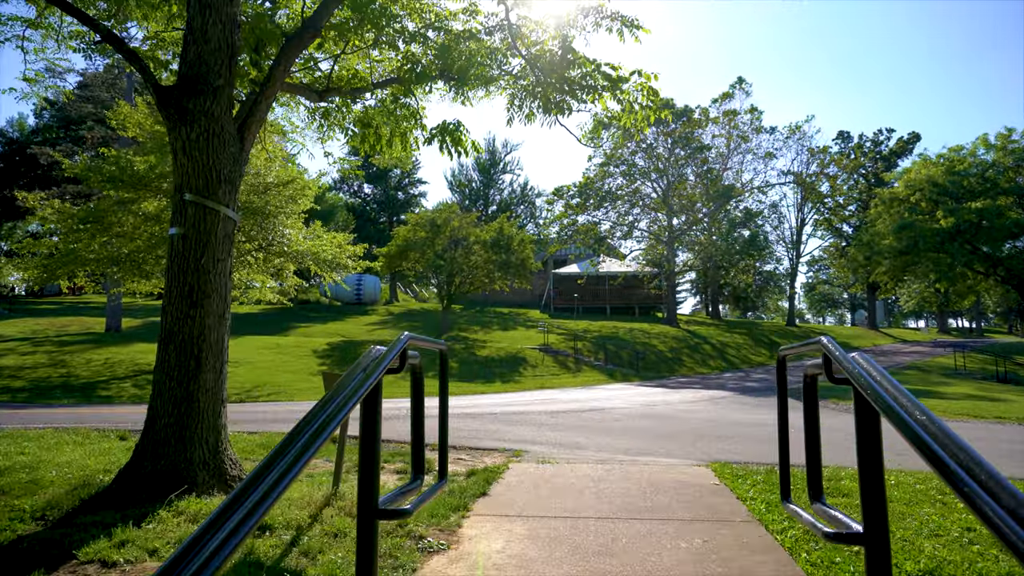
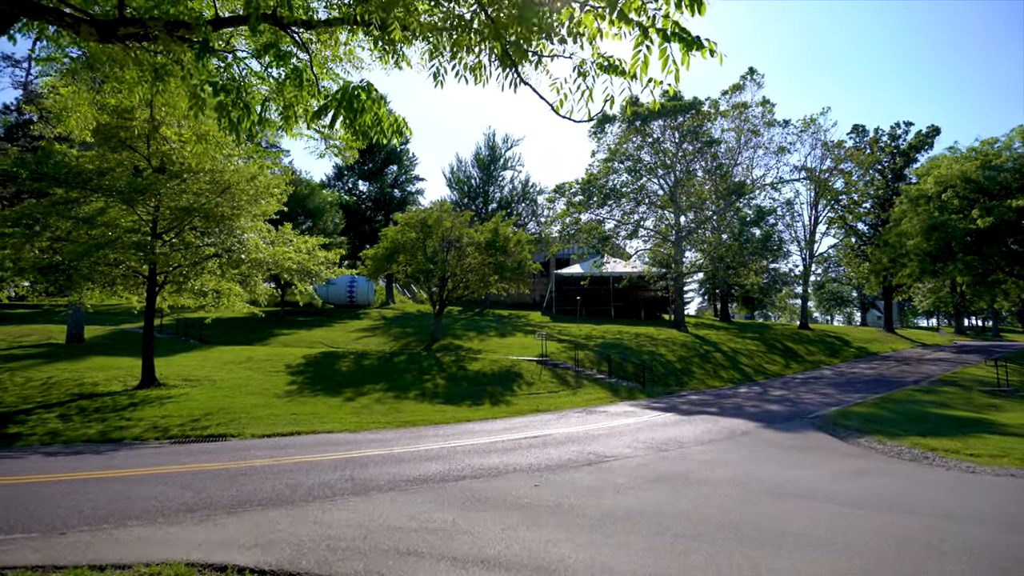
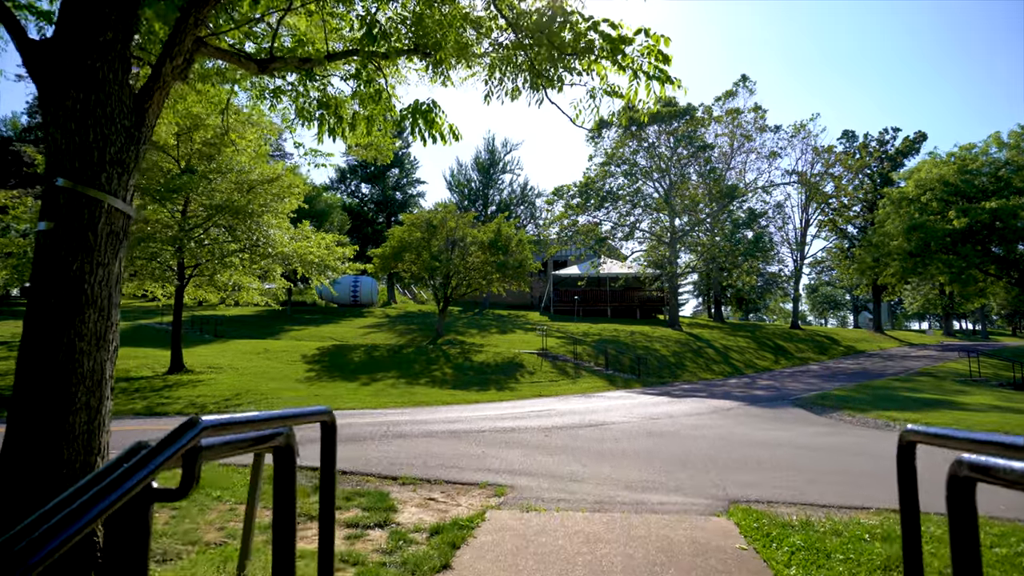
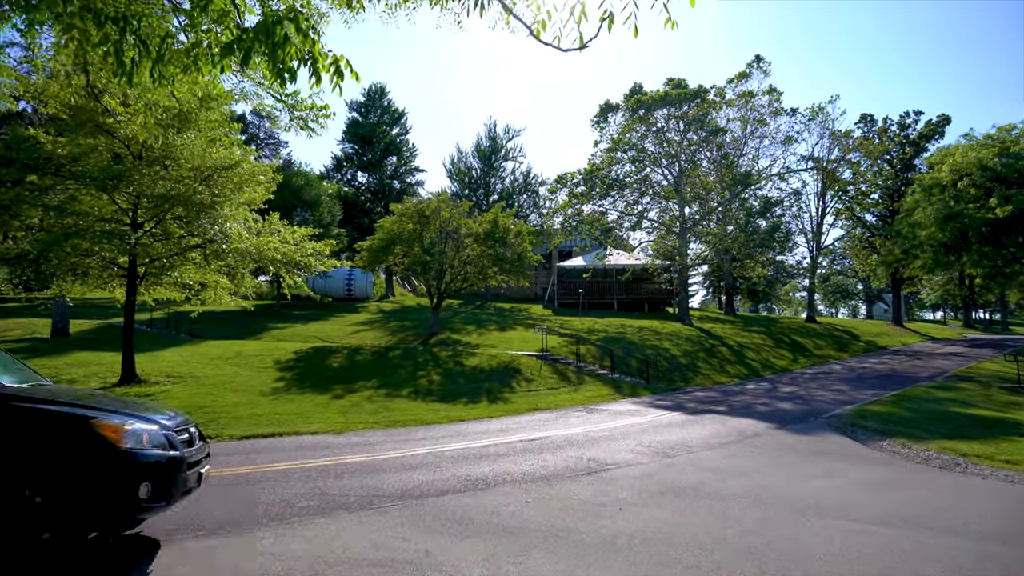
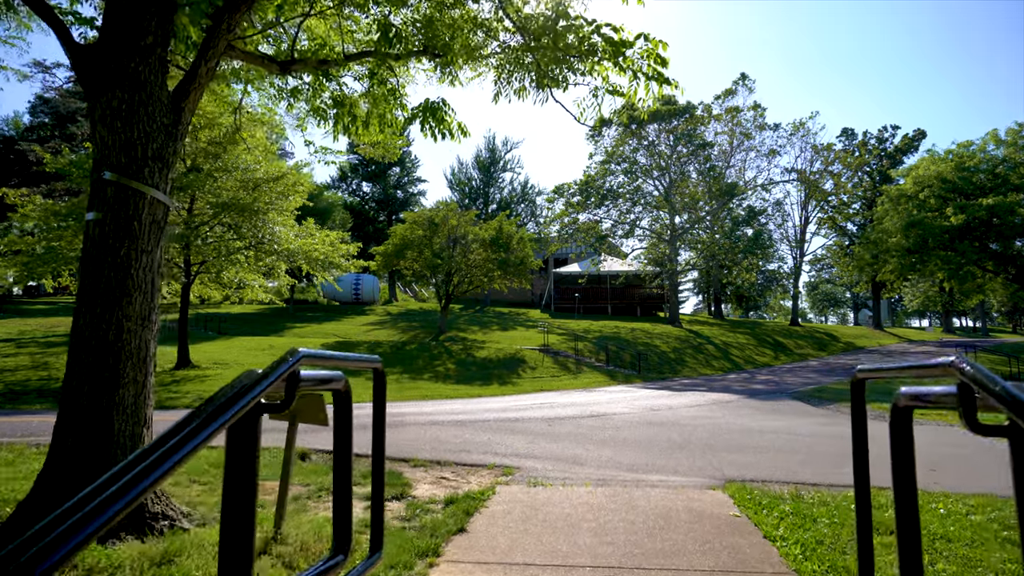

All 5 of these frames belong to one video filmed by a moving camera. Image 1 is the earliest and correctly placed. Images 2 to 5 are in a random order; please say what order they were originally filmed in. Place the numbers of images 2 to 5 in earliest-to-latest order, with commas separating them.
5, 3, 2, 4
